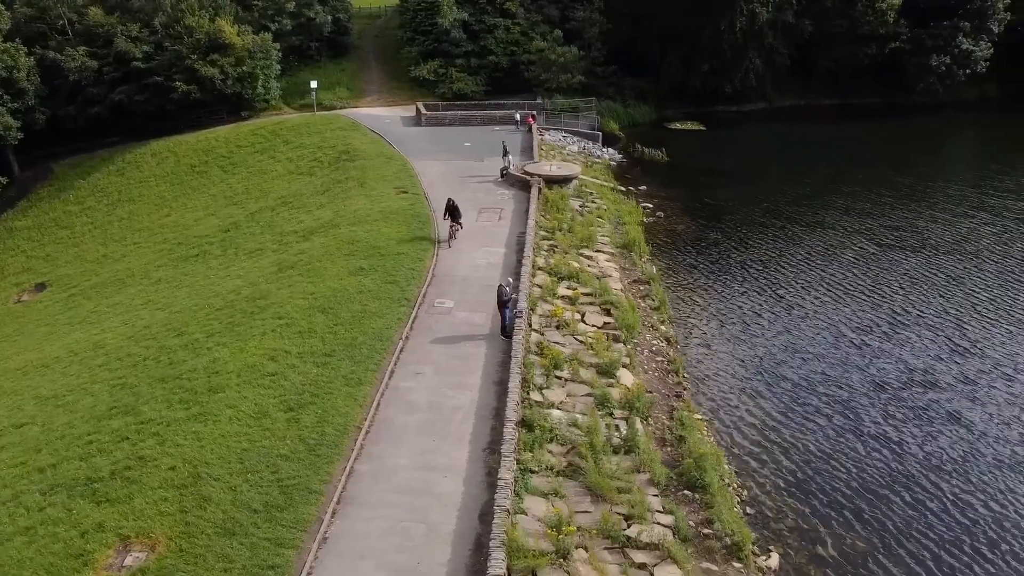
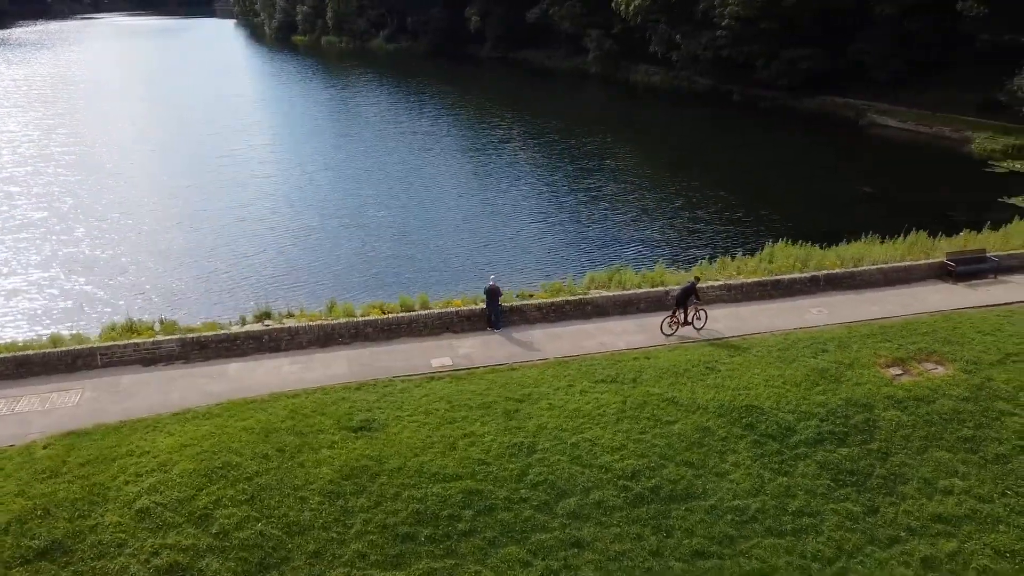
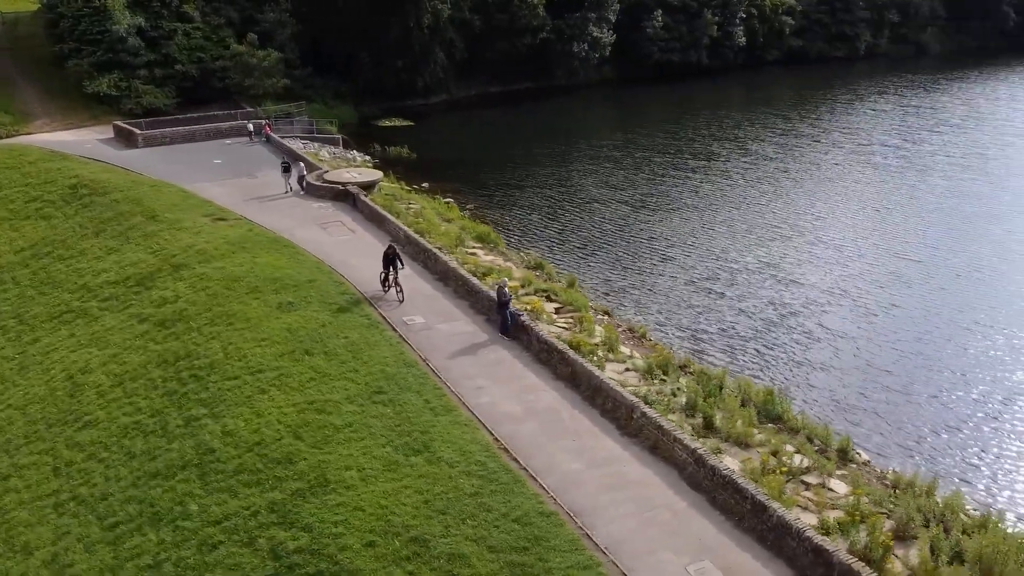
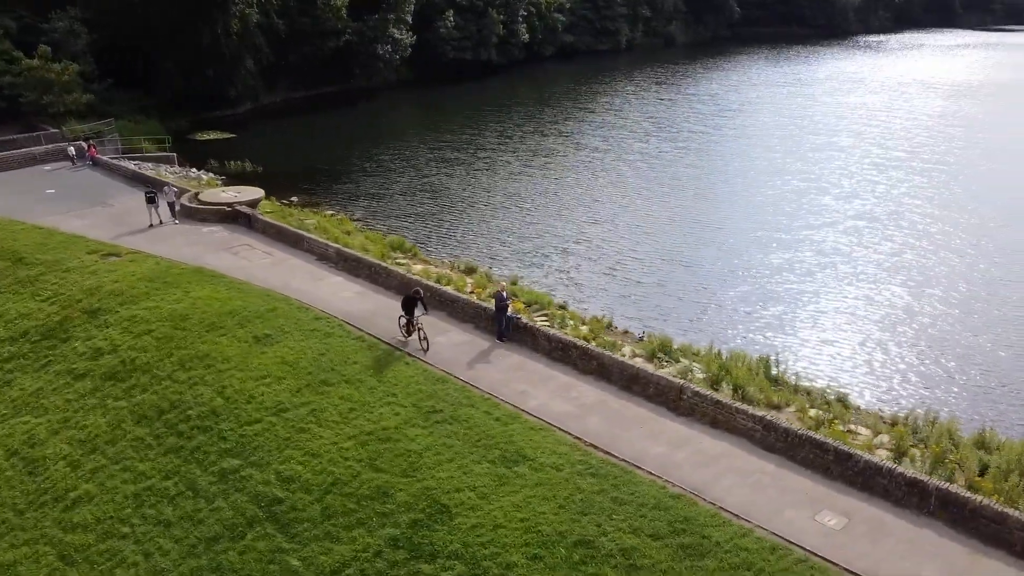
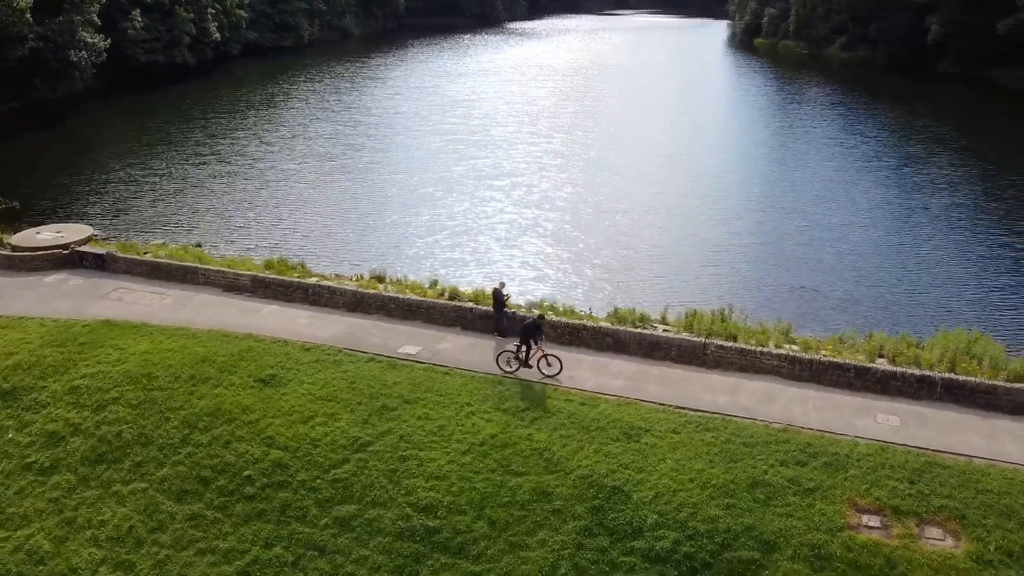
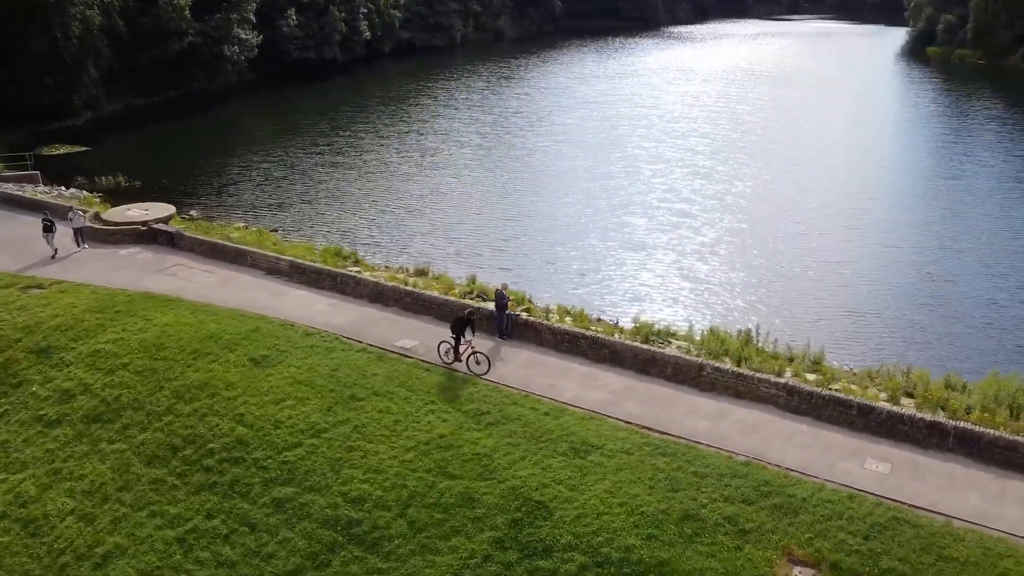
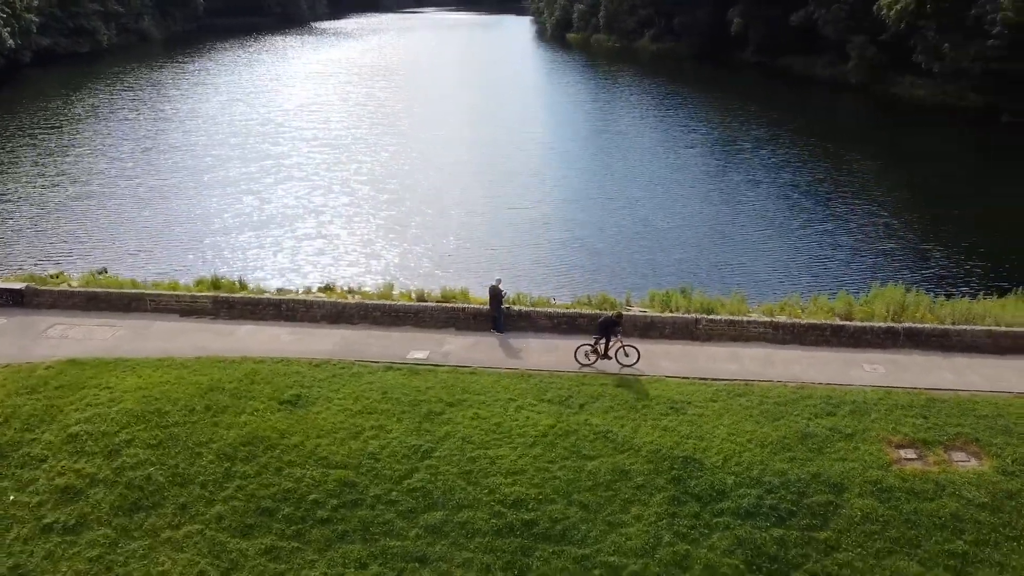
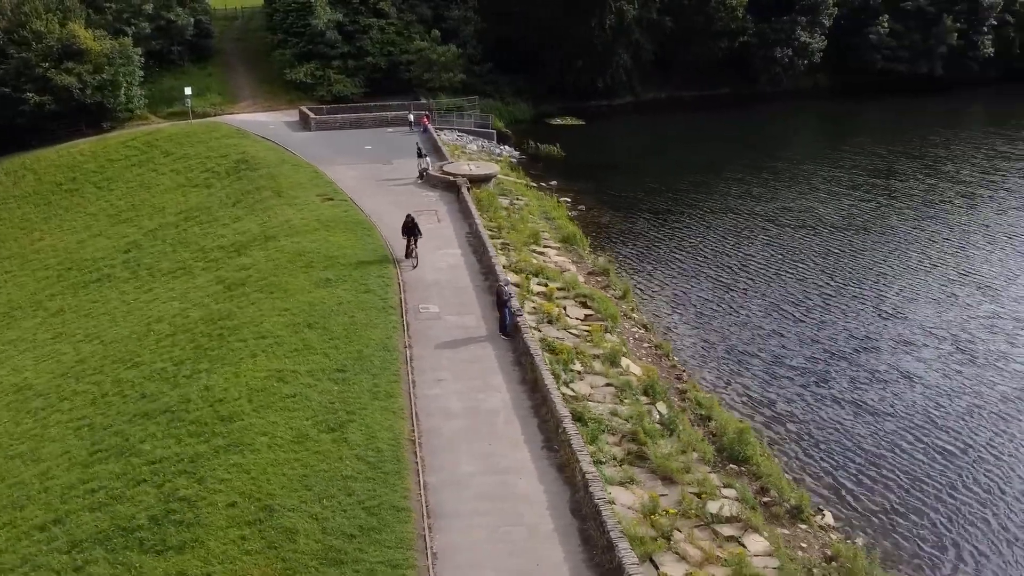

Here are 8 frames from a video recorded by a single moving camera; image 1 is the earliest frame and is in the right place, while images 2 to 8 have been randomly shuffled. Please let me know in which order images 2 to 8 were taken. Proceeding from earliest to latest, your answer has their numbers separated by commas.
8, 3, 4, 6, 5, 7, 2
